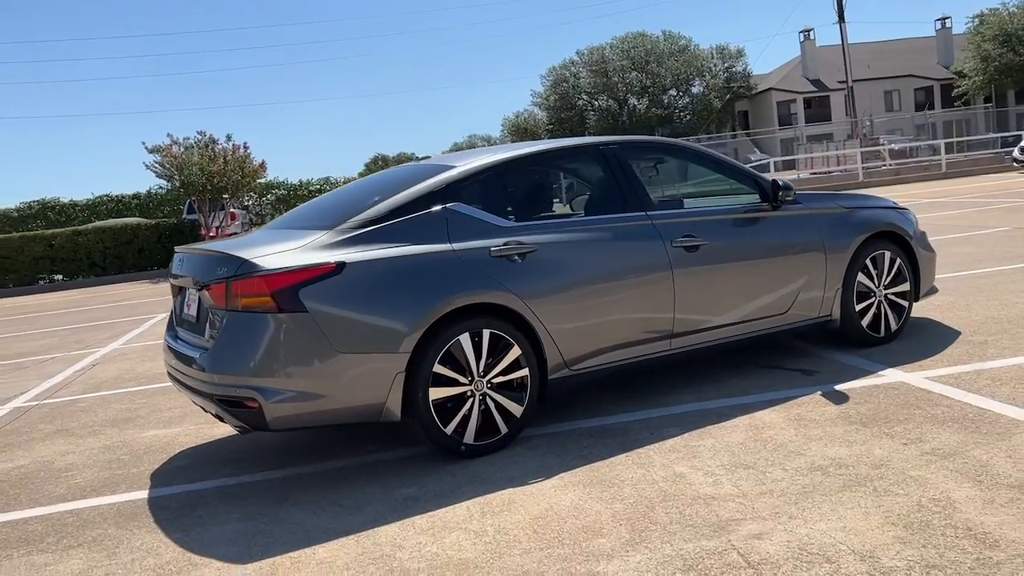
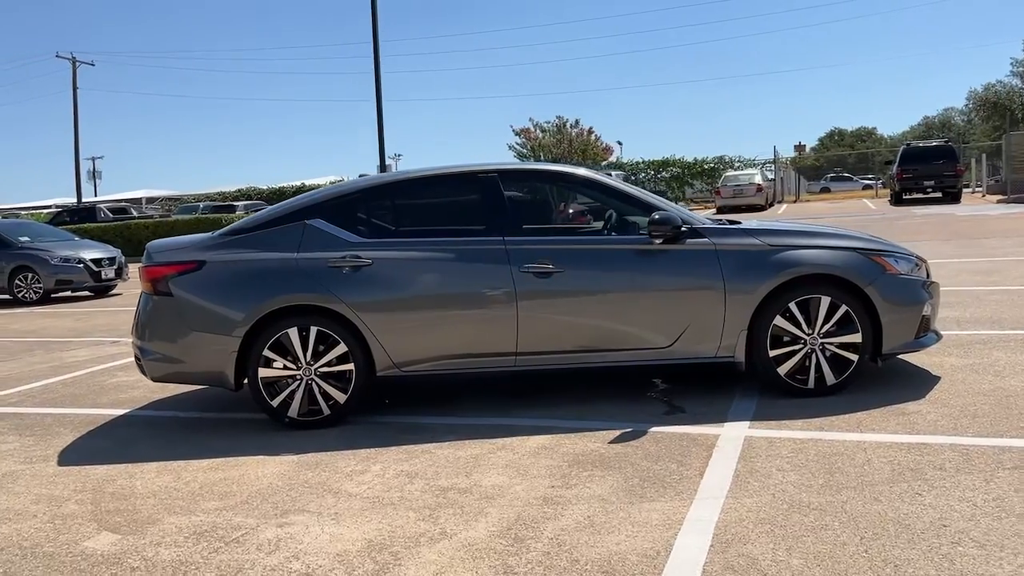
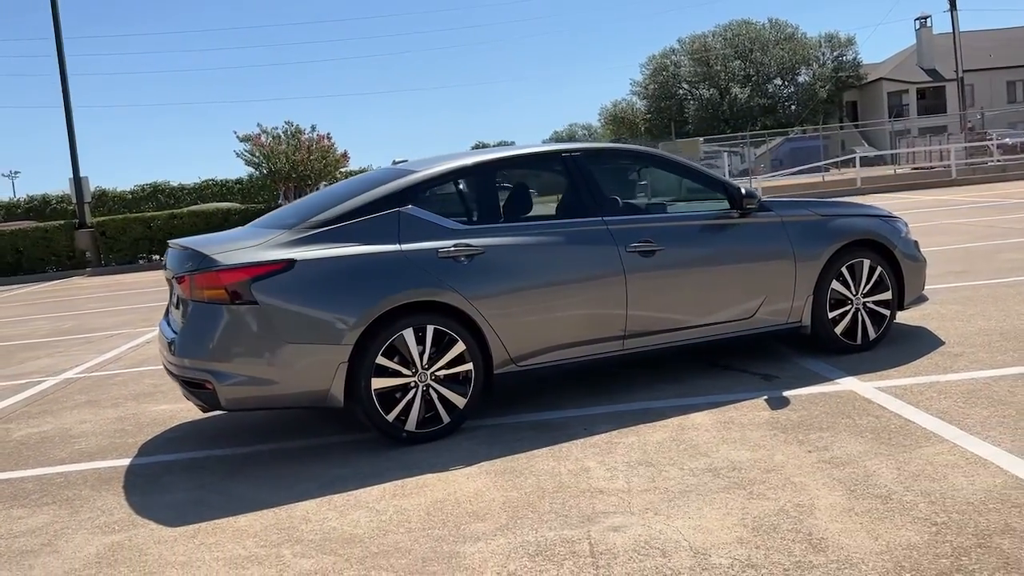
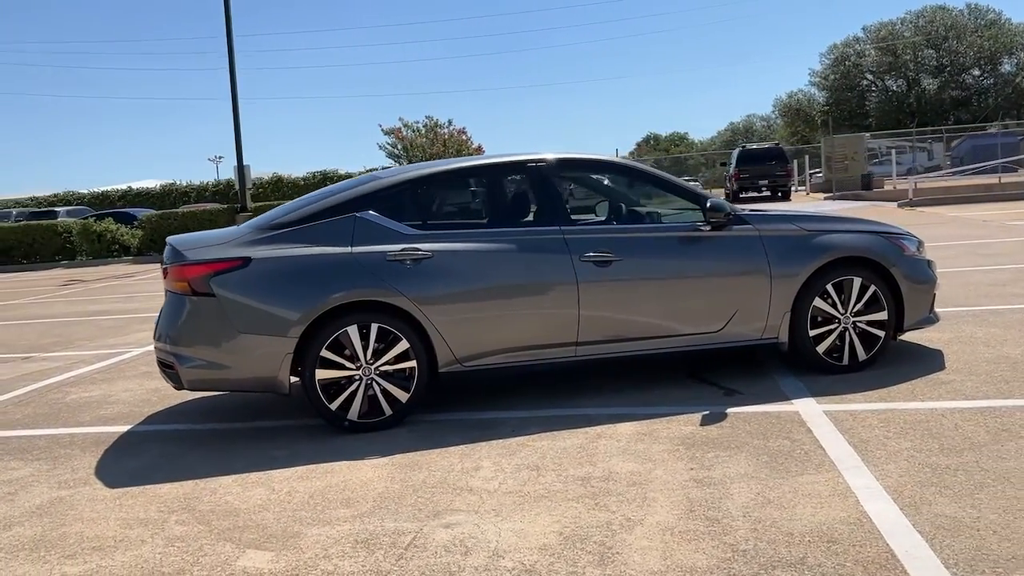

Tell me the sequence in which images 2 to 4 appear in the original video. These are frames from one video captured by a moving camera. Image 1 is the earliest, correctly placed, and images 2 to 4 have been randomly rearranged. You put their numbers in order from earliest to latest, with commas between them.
3, 4, 2
